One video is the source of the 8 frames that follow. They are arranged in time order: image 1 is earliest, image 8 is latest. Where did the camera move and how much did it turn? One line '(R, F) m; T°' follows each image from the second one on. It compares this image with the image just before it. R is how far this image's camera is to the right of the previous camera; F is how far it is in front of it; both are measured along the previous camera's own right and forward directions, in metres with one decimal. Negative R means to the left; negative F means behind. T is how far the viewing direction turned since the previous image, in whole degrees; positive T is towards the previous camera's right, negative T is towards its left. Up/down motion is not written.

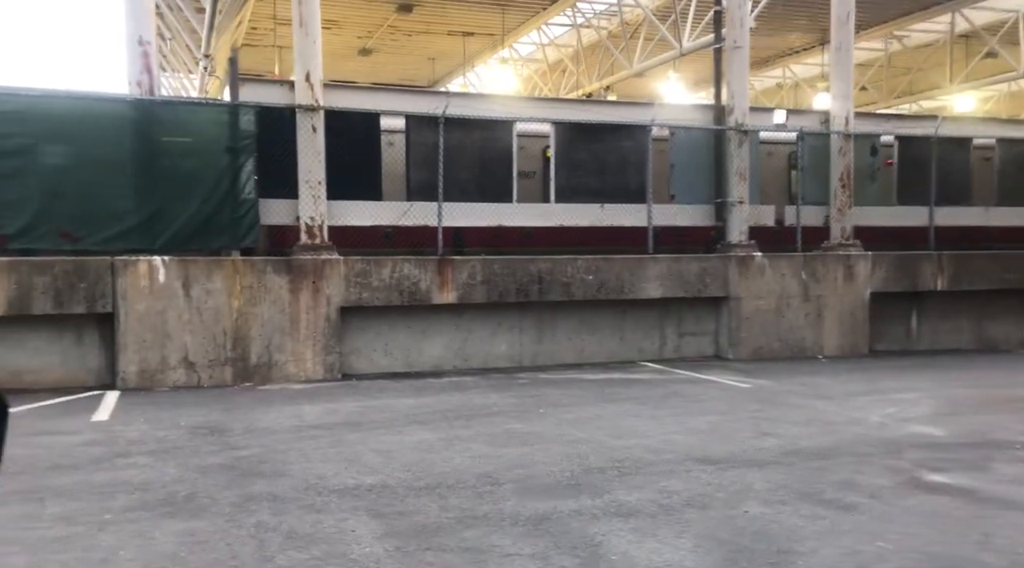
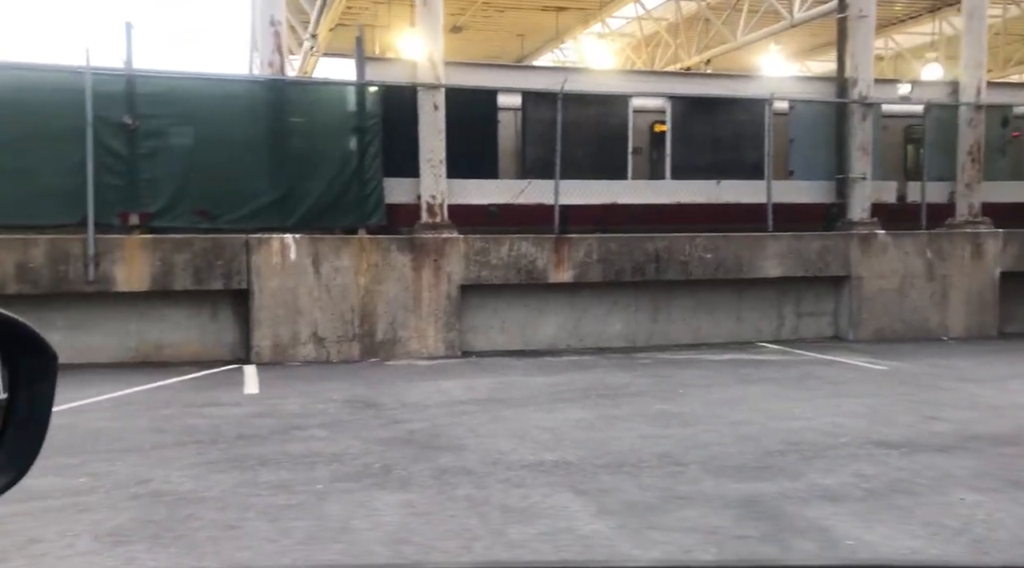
(-0.3, 0.0) m; -6°
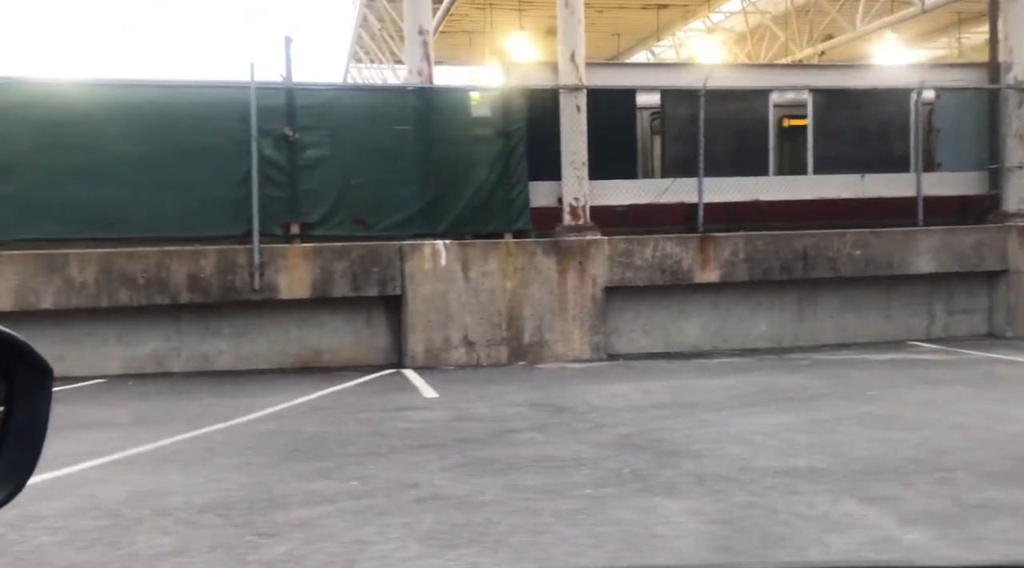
(-0.5, 0.0) m; -7°
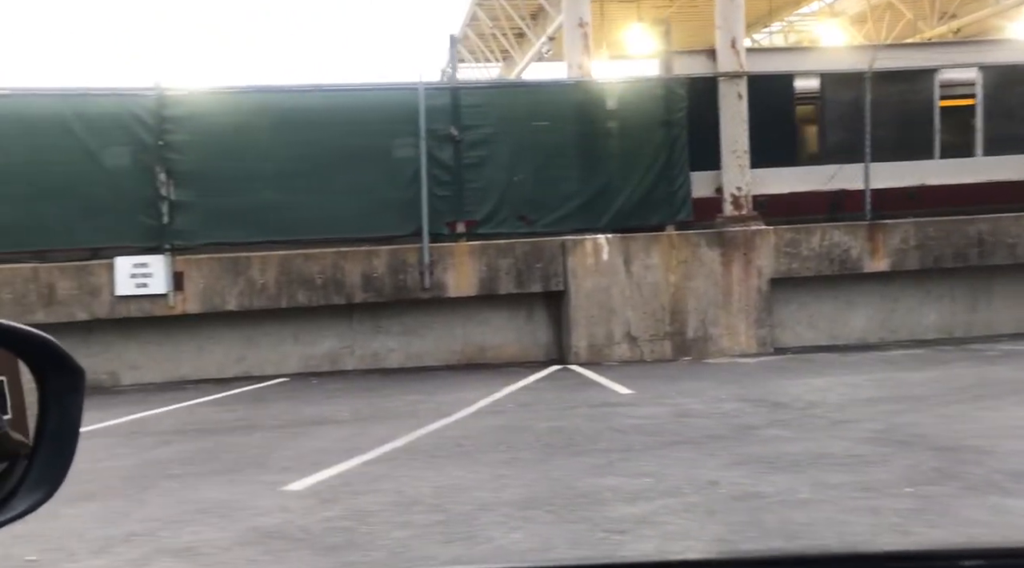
(-0.6, 0.0) m; -7°
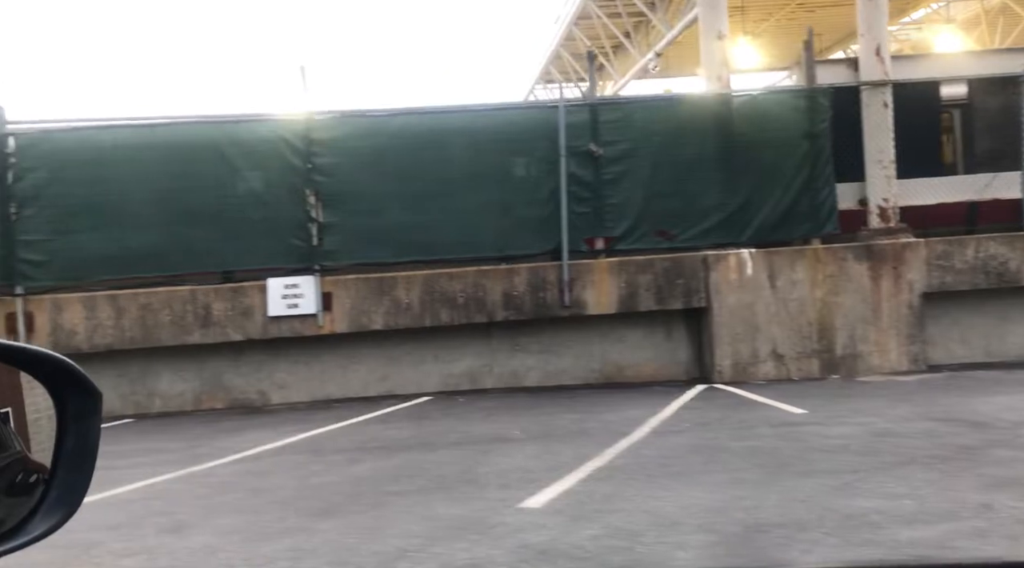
(-0.5, +0.1) m; -6°
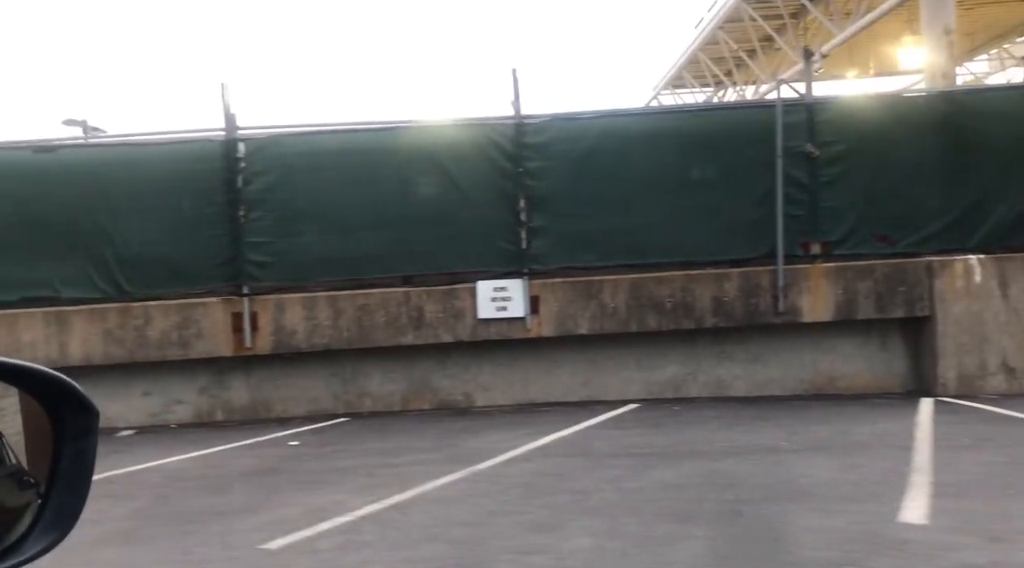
(-0.8, +0.1) m; -9°
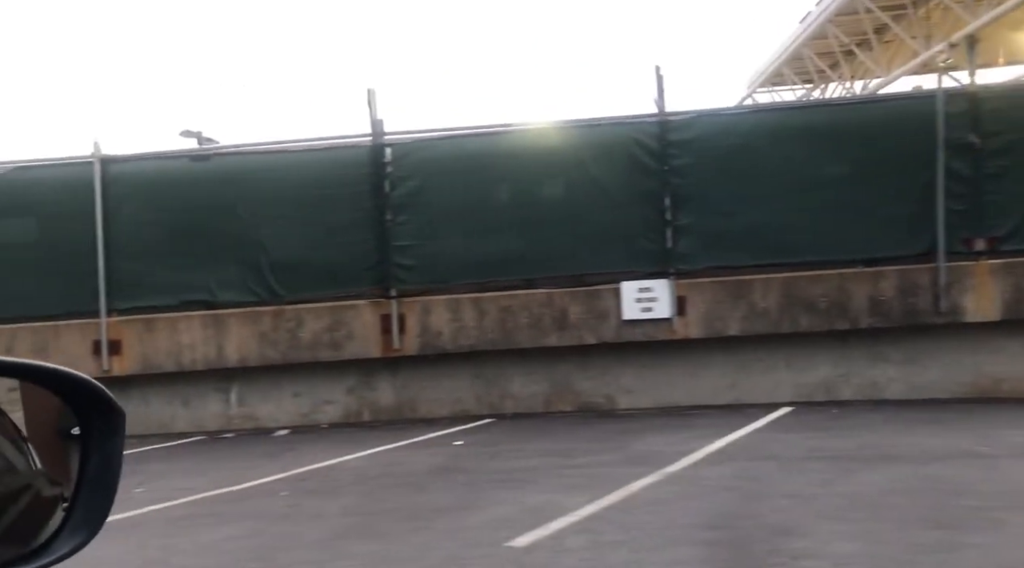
(-0.4, +0.1) m; -7°
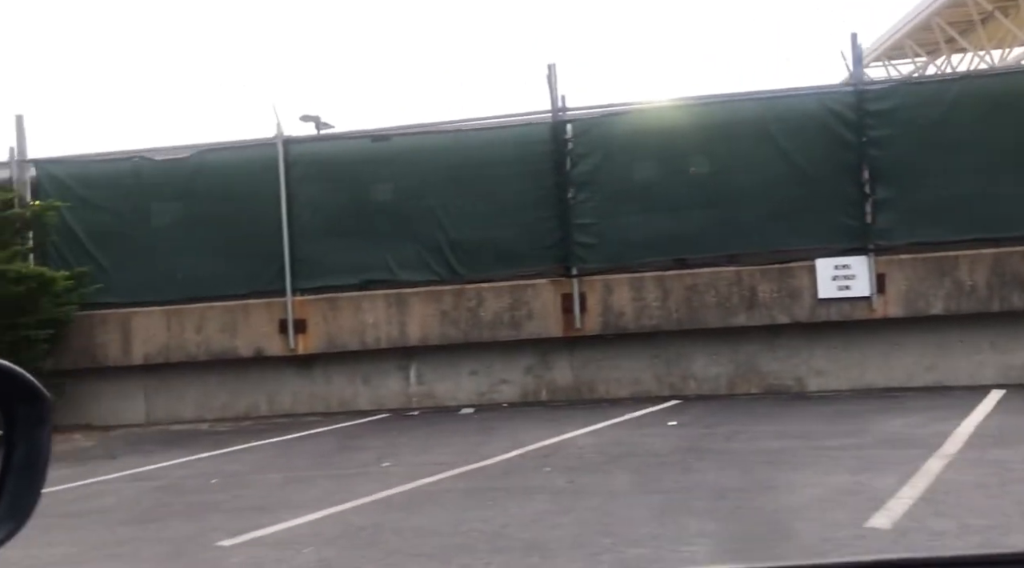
(-0.5, +0.3) m; -9°
